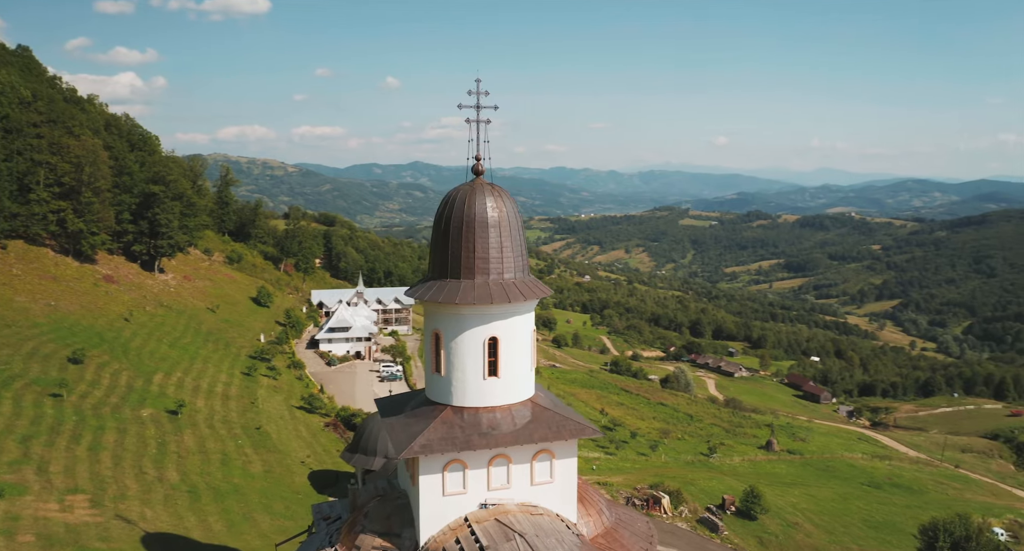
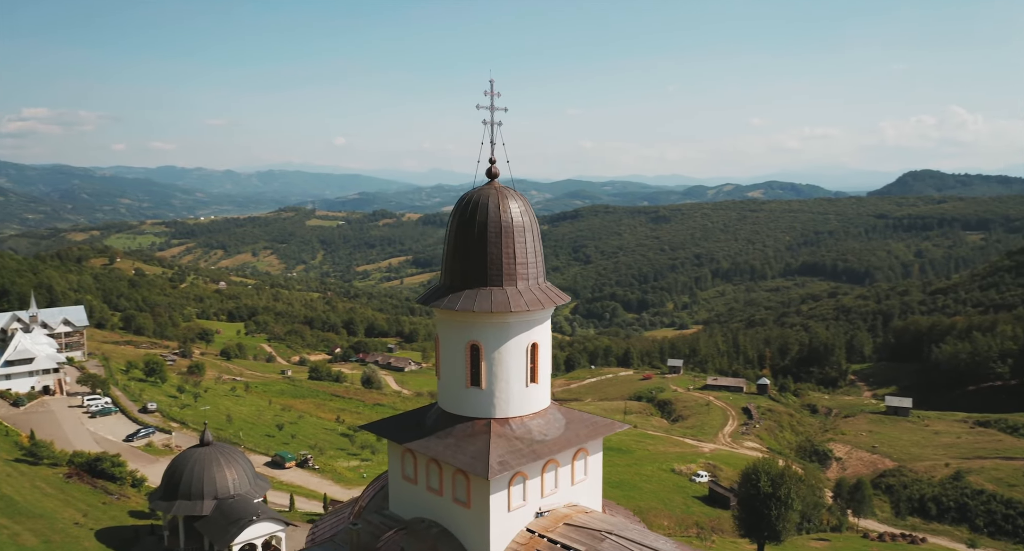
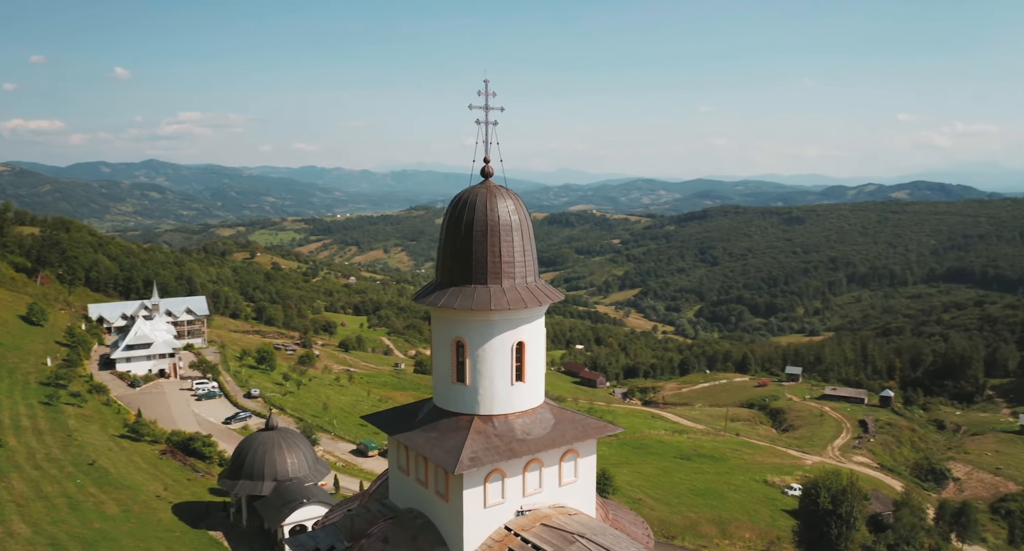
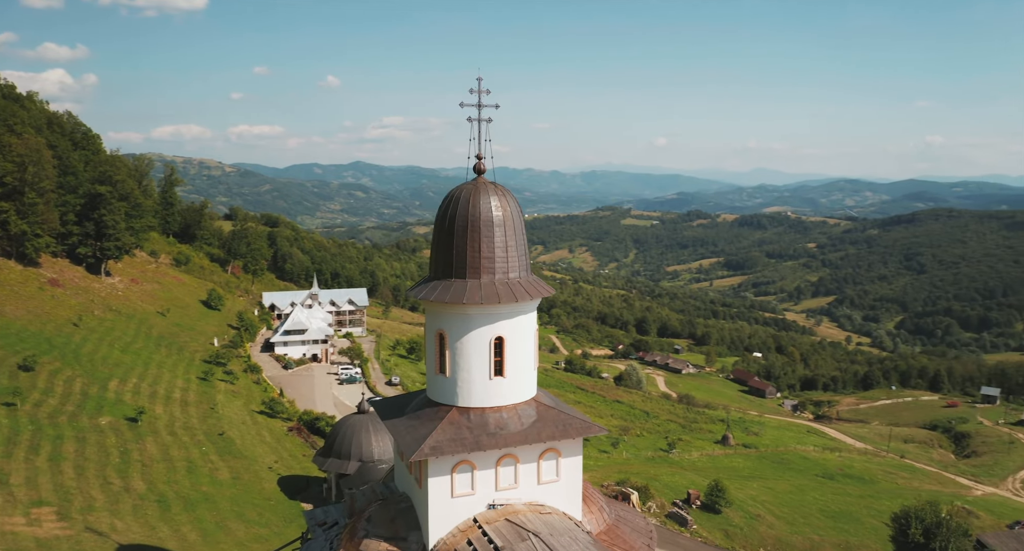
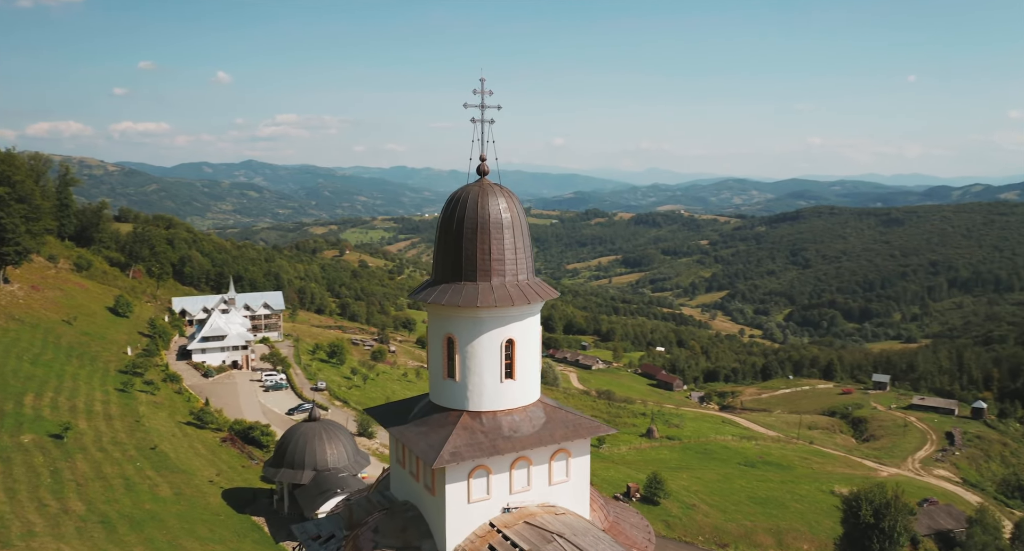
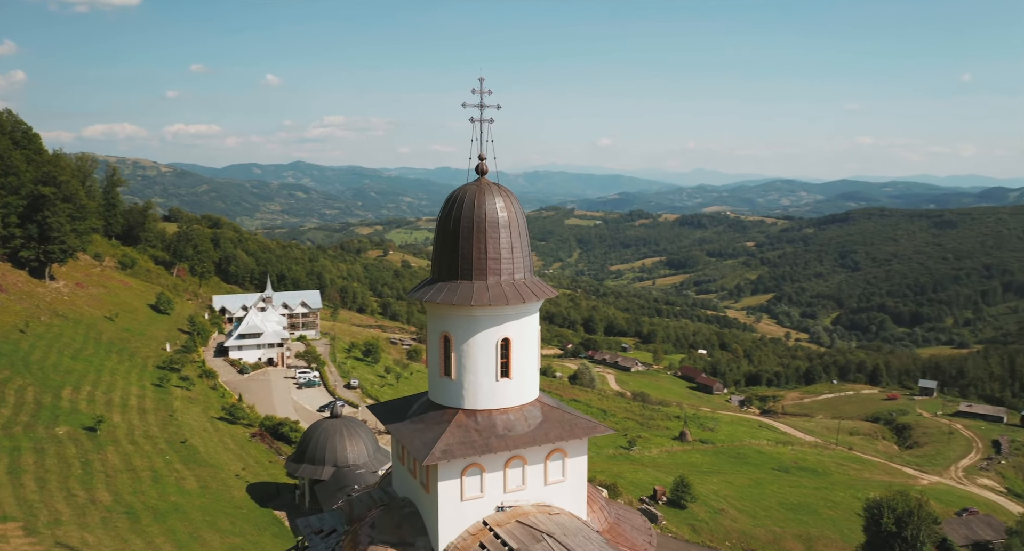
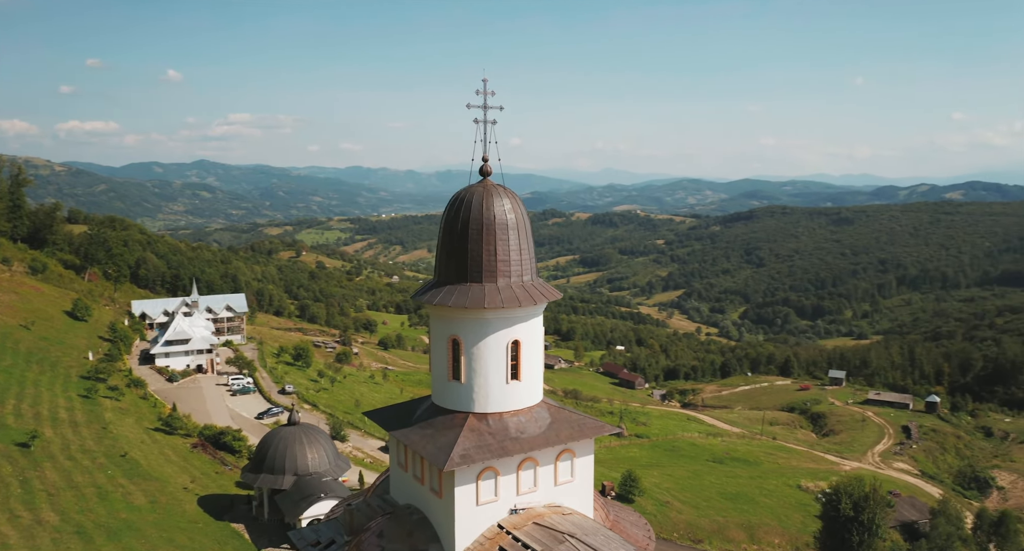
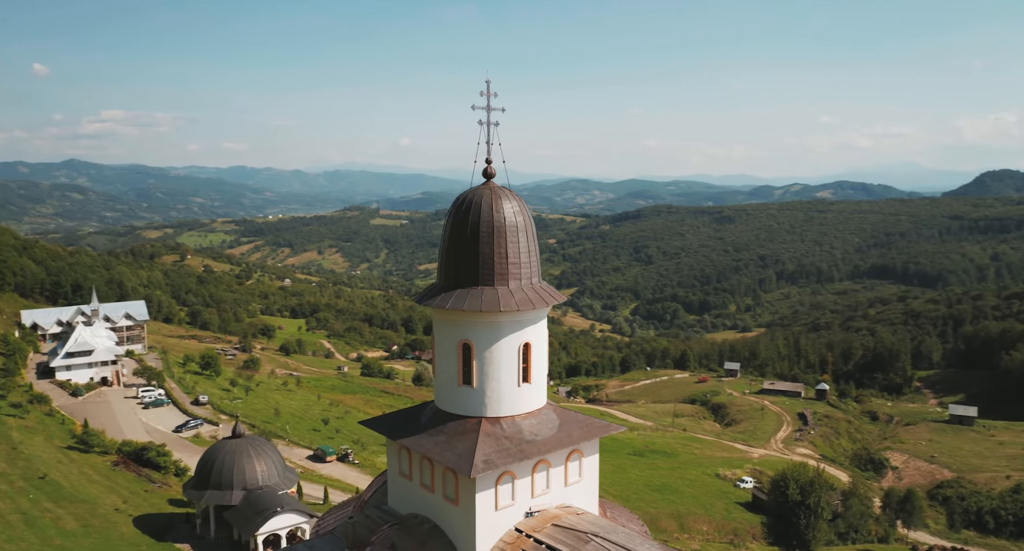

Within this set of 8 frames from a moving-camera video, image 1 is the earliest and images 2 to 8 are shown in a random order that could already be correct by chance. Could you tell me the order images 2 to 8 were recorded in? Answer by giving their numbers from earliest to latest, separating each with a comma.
4, 6, 5, 7, 3, 8, 2
